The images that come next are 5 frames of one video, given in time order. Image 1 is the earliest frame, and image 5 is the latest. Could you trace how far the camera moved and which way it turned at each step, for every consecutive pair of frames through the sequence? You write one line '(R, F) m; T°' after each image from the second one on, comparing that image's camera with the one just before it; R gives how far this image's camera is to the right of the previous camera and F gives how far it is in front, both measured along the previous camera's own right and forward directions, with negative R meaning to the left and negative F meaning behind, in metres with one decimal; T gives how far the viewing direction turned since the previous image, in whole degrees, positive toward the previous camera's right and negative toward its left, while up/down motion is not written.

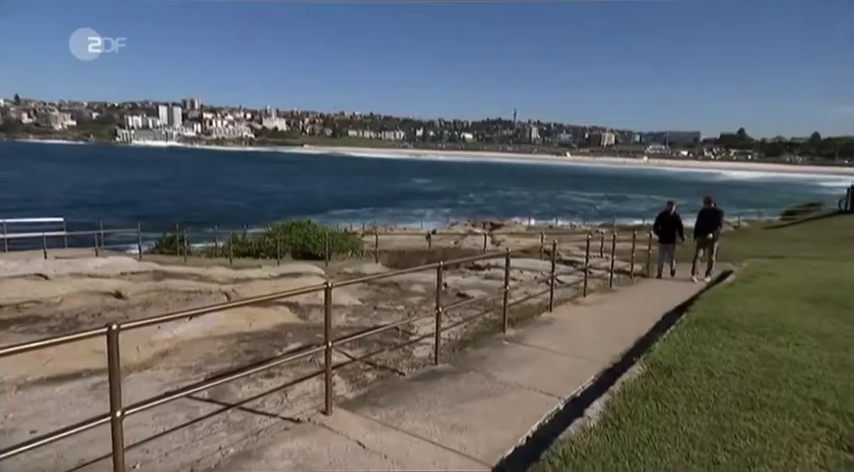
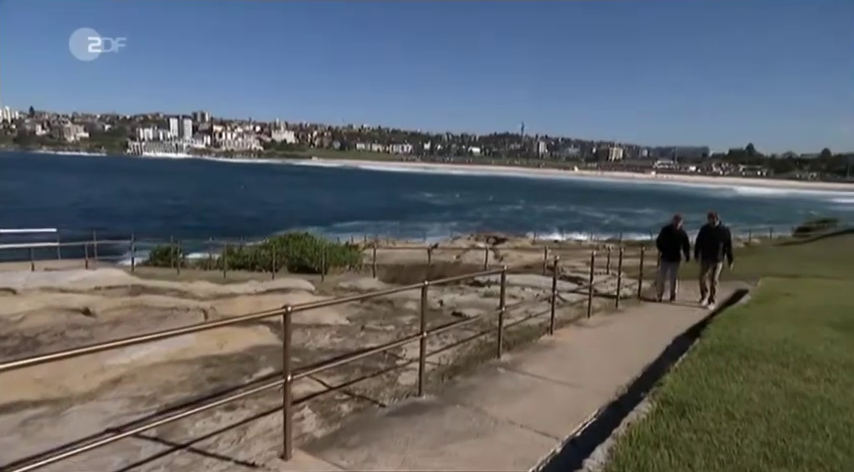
(+0.2, +0.7) m; -1°
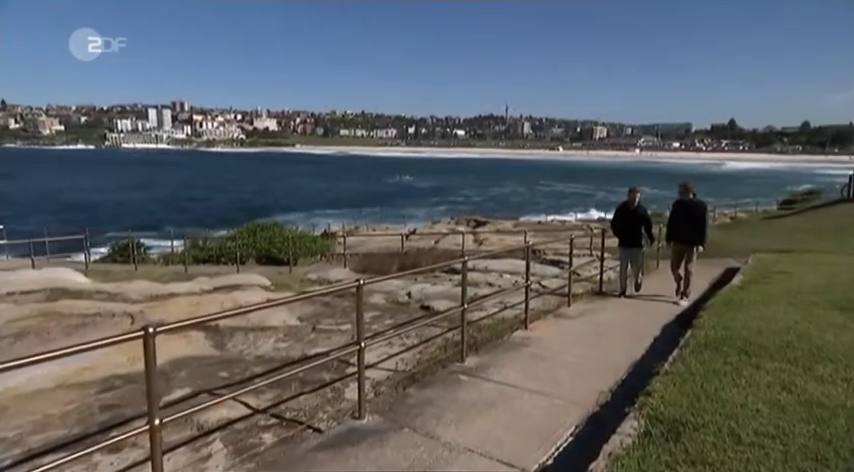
(+0.4, +1.1) m; +1°
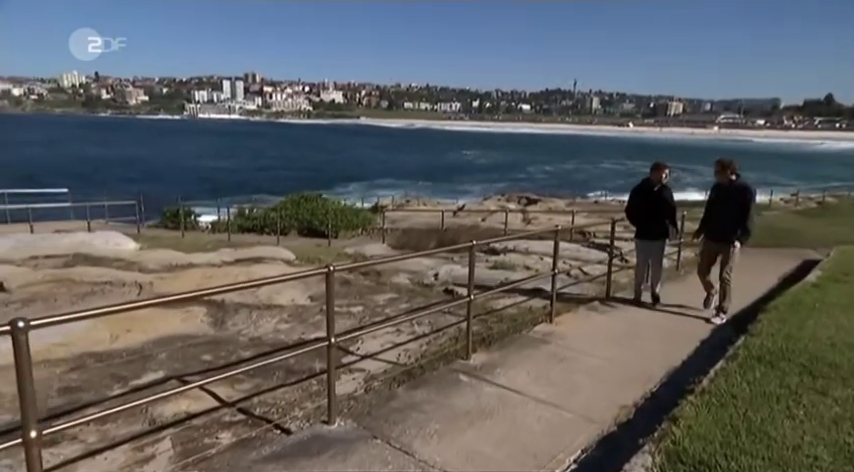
(+0.5, +0.8) m; -6°
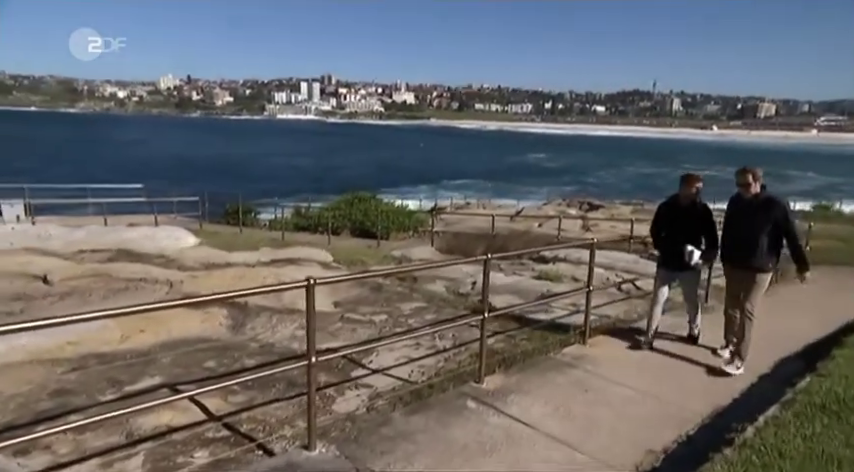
(+0.5, +0.5) m; -7°
